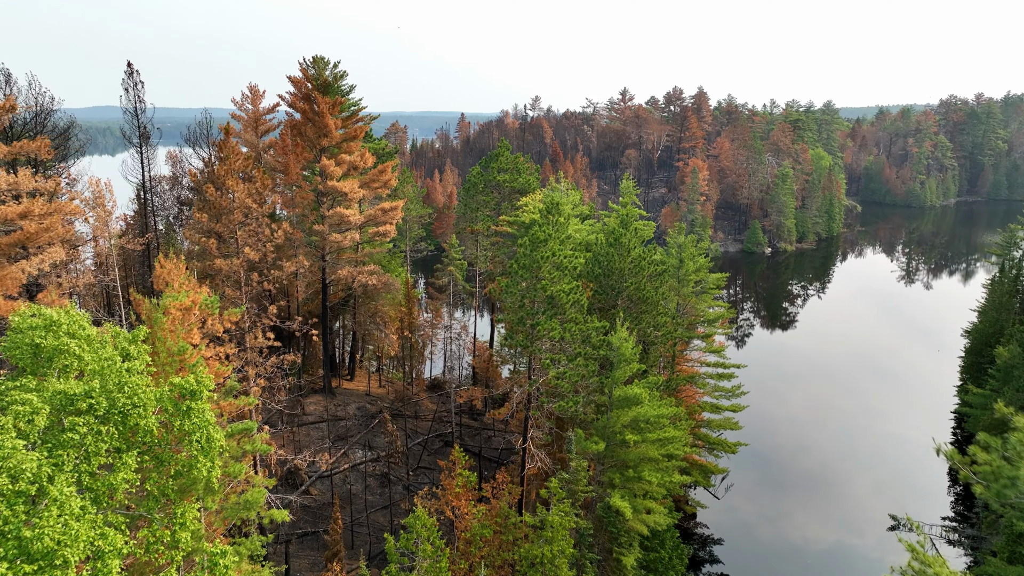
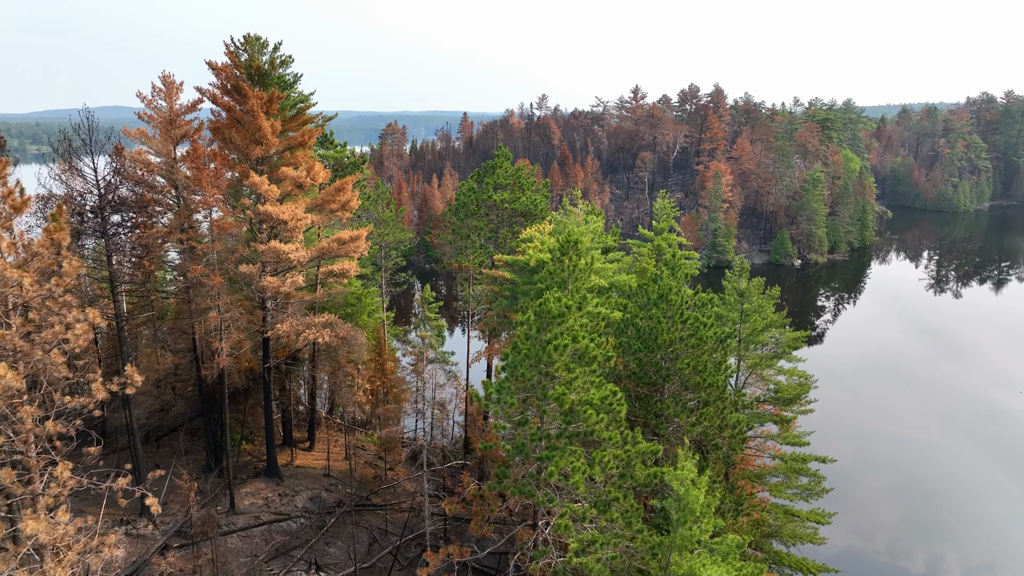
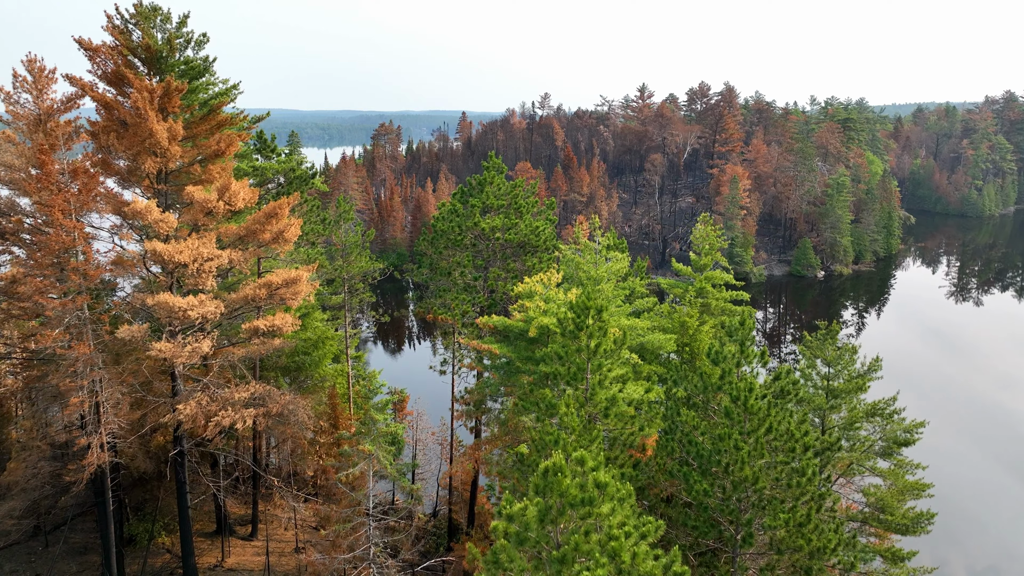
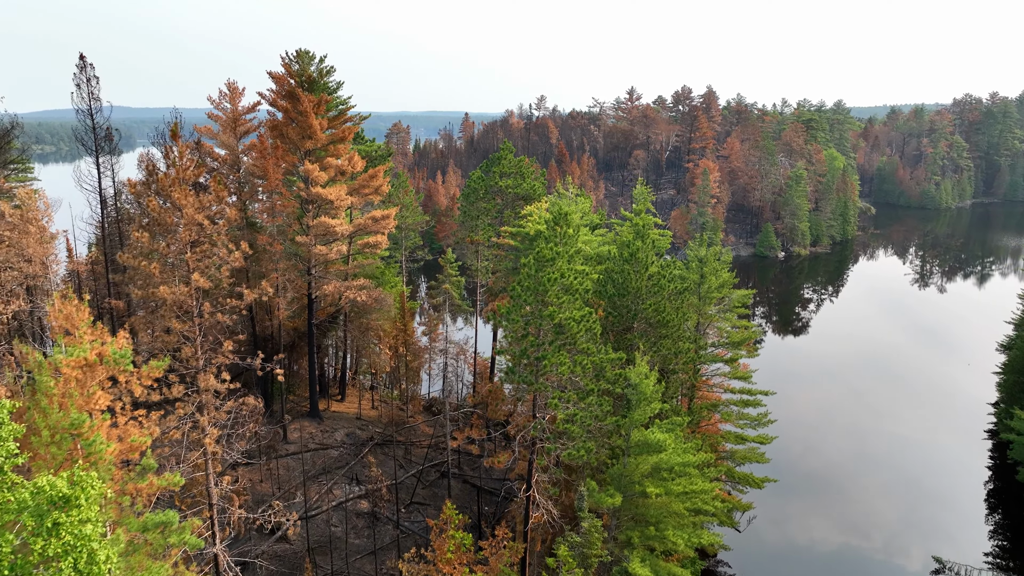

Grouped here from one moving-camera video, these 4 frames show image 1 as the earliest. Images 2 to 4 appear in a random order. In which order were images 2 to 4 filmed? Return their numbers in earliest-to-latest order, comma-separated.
4, 2, 3
